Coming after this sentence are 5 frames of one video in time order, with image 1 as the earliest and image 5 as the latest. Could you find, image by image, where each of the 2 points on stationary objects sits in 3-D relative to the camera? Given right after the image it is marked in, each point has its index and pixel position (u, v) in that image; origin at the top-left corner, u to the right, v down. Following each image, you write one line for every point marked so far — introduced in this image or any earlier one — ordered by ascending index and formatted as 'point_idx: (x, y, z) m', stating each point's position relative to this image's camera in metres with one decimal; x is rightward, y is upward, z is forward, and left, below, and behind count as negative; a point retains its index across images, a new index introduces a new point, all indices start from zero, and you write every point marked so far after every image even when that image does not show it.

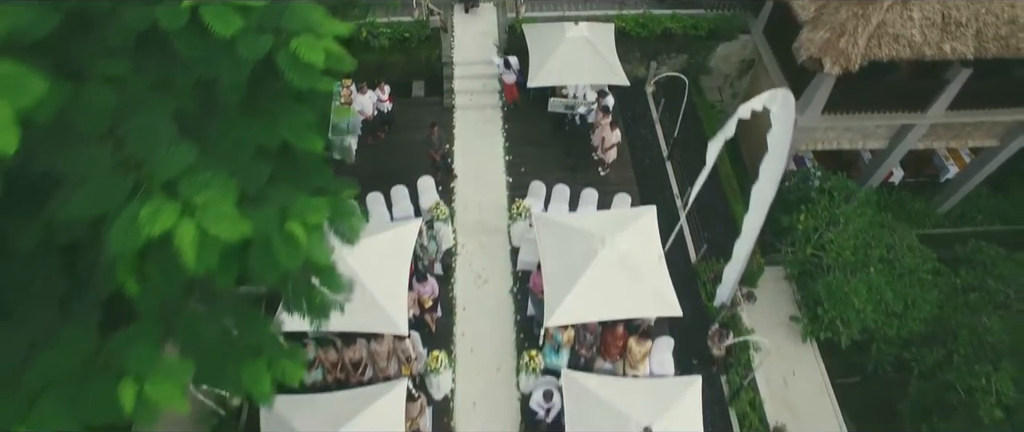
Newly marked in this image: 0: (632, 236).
0: (+2.4, -0.4, +8.9) m
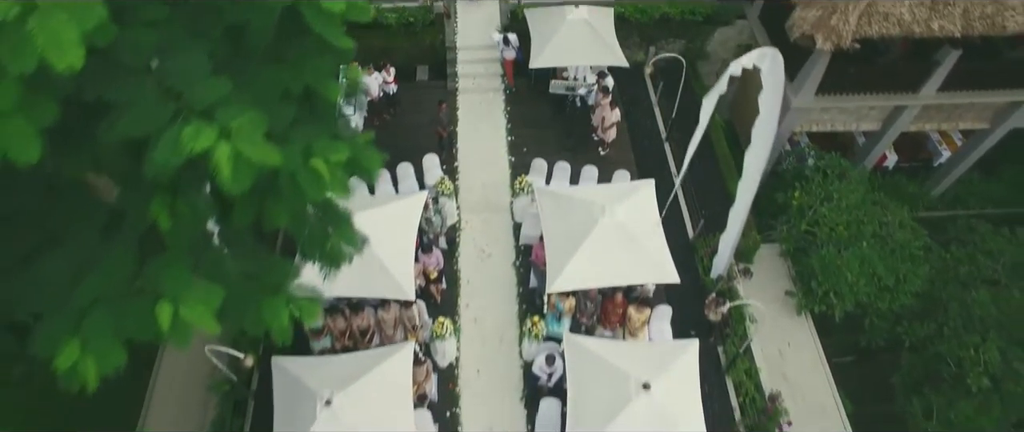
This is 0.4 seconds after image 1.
0: (+2.5, +0.2, +9.2) m
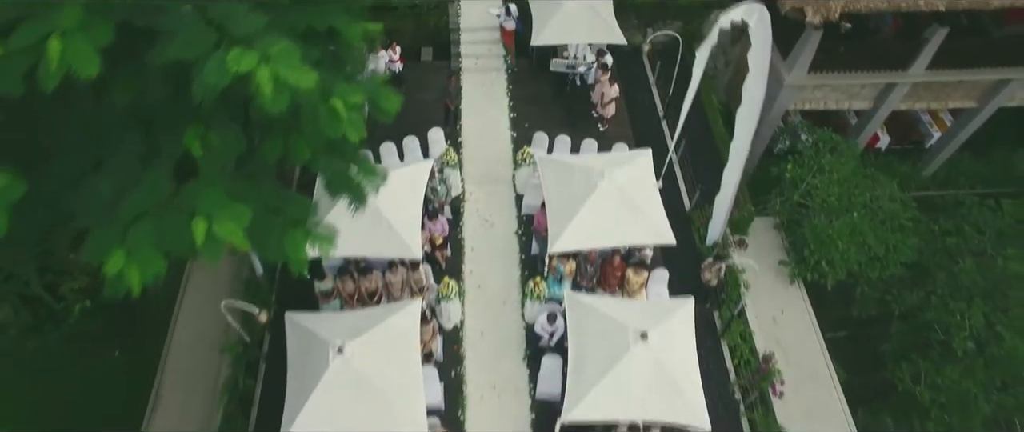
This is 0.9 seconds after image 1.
0: (+2.6, +1.0, +9.6) m
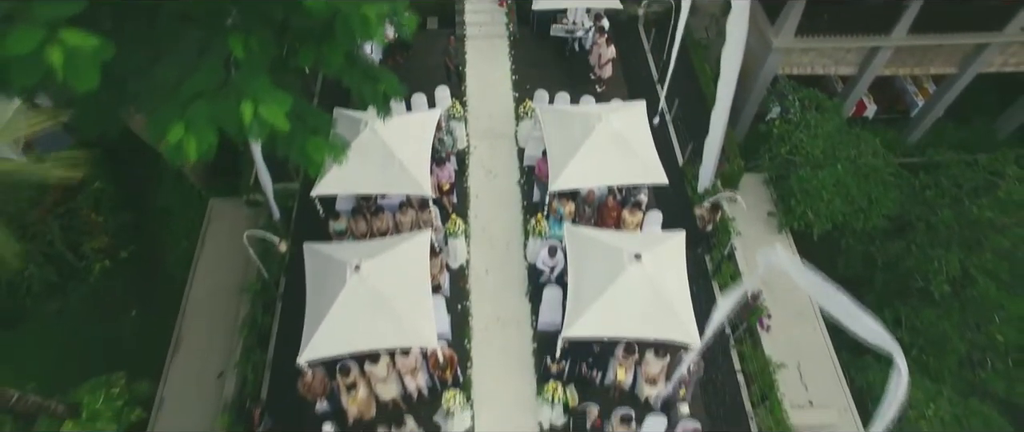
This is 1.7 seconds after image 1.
0: (+2.6, +2.3, +10.2) m
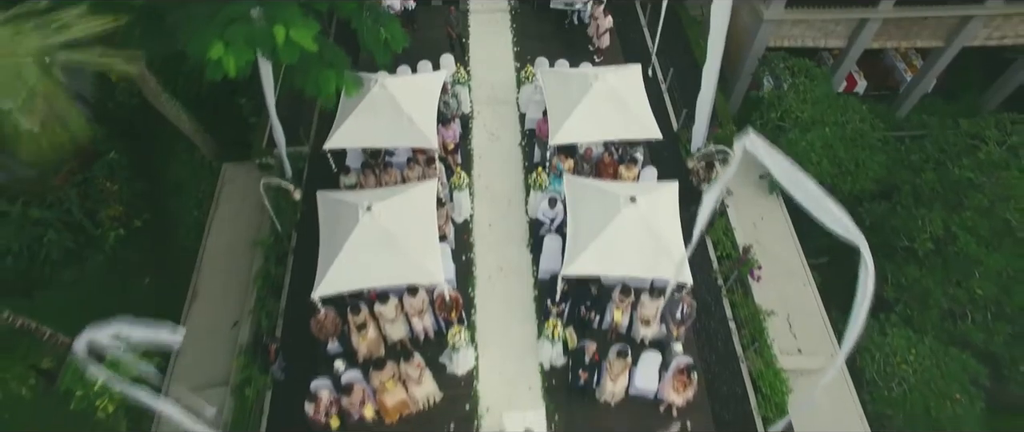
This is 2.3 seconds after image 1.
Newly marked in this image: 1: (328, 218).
0: (+2.7, +3.4, +10.8) m
1: (-3.9, 0.0, +9.3) m
